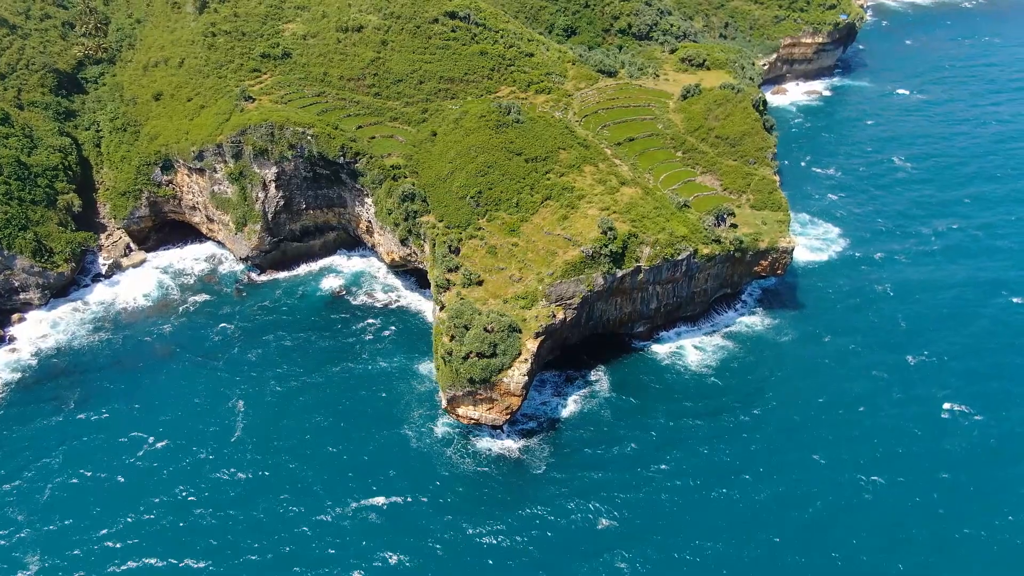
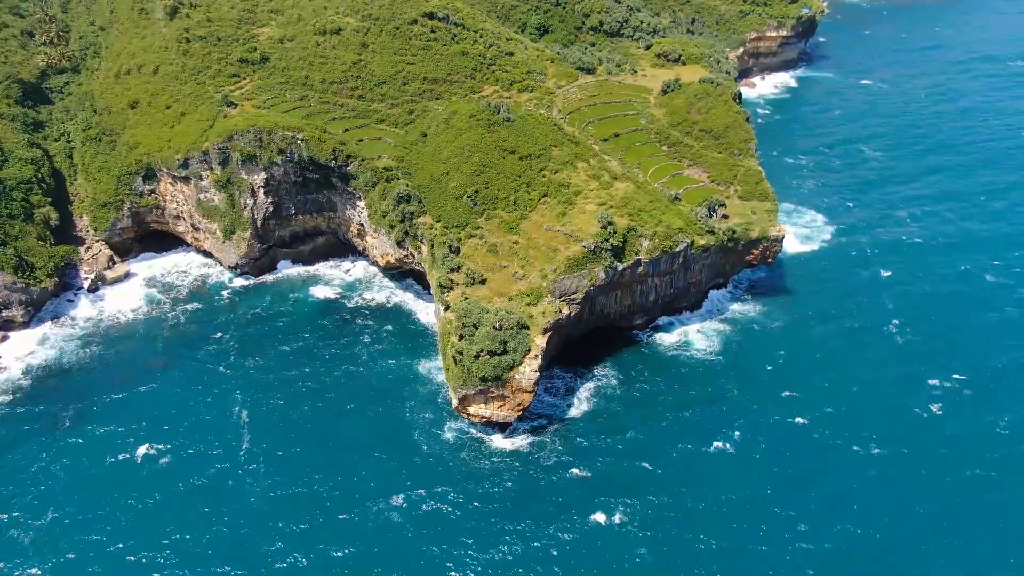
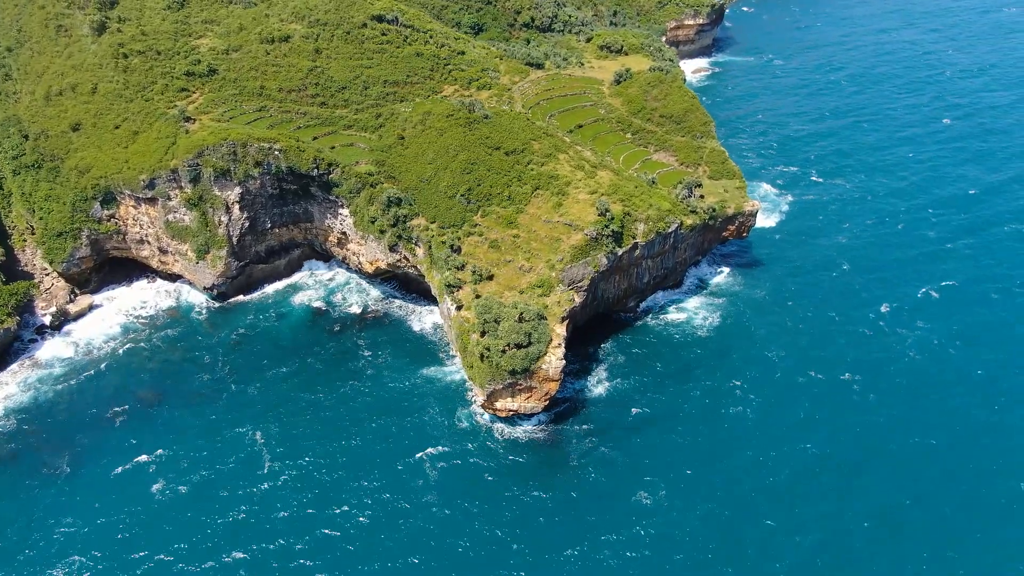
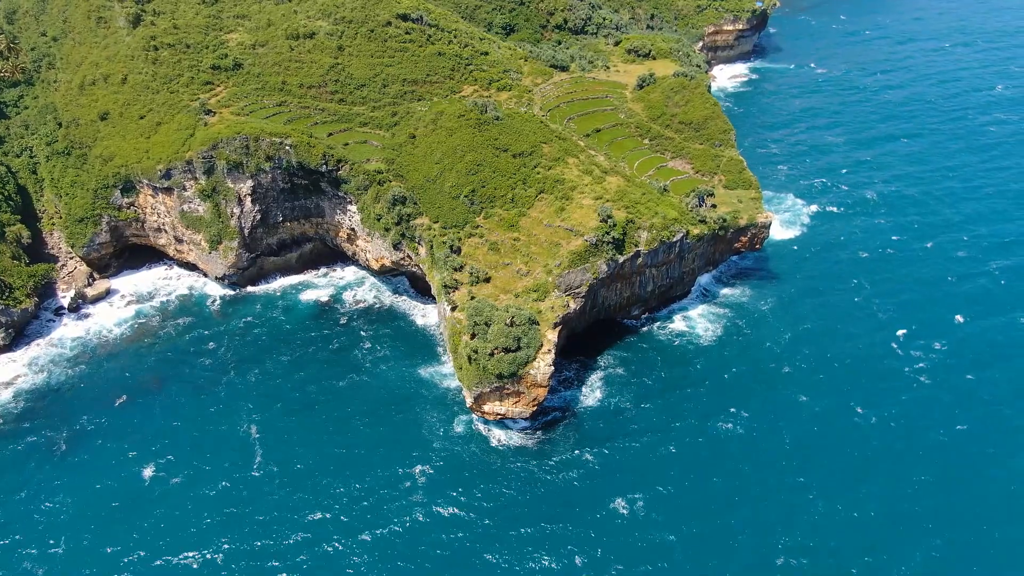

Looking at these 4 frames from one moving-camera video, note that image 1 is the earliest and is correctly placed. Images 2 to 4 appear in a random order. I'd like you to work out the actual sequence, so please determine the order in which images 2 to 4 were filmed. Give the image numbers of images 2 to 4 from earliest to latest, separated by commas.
2, 4, 3
